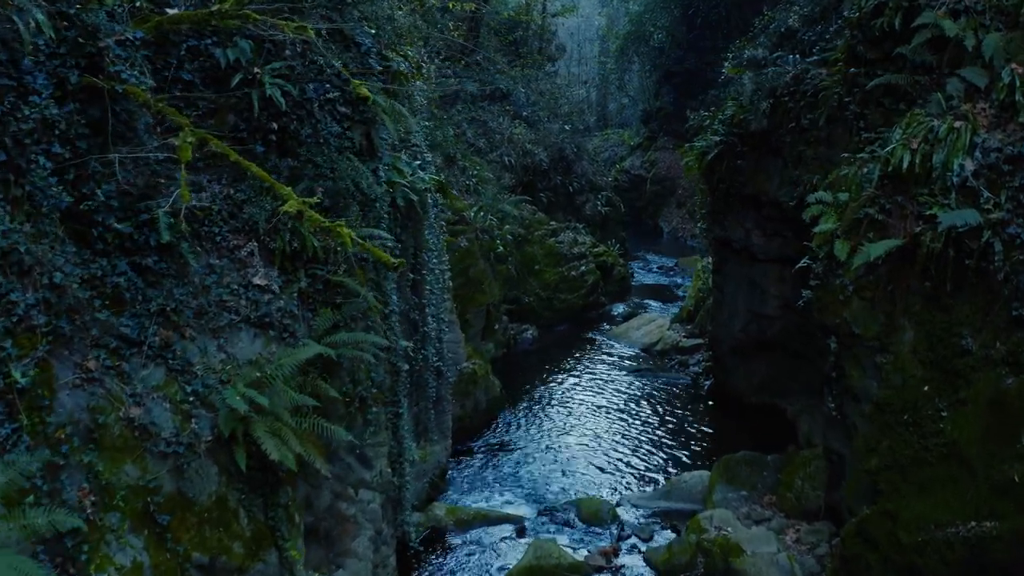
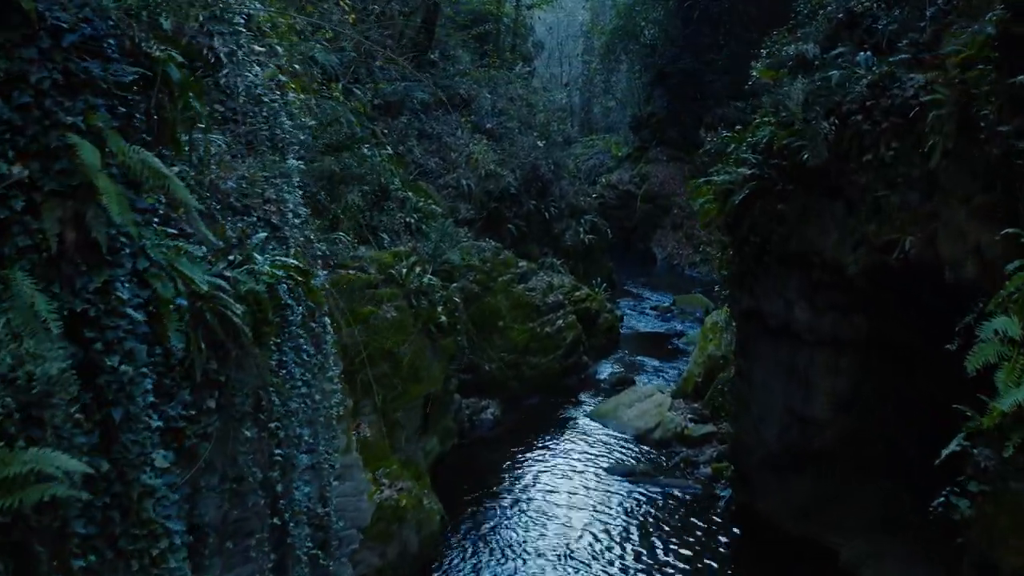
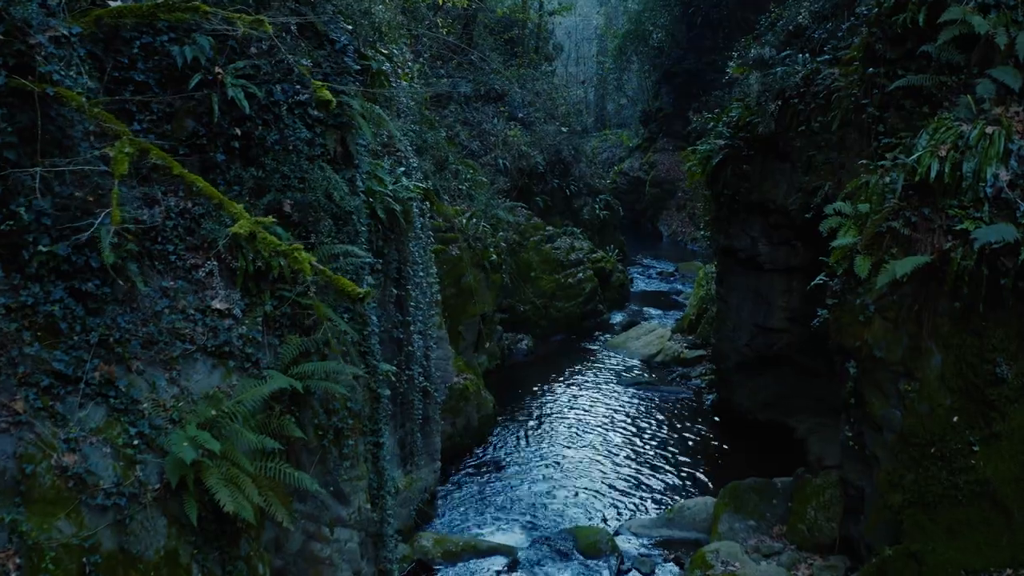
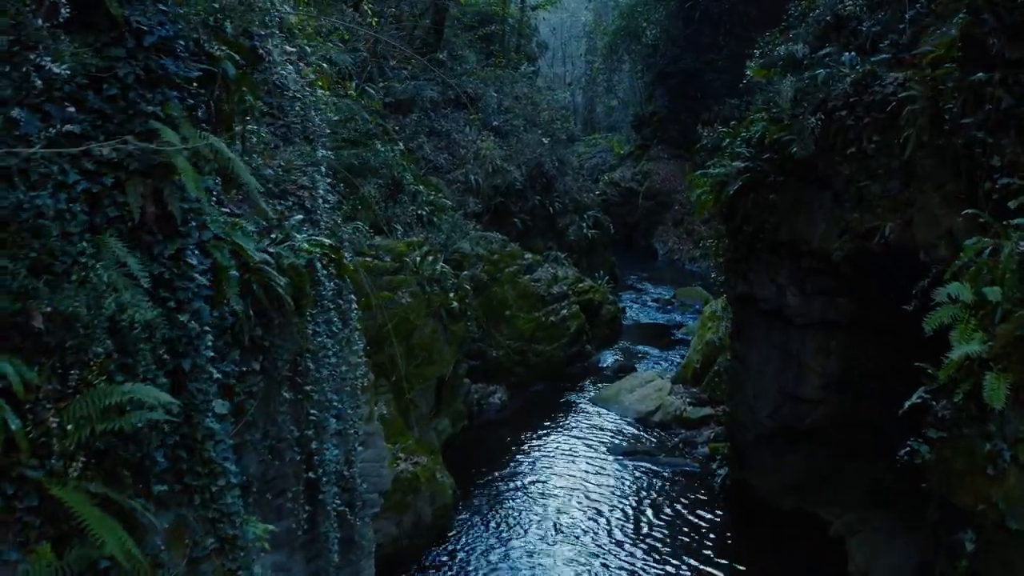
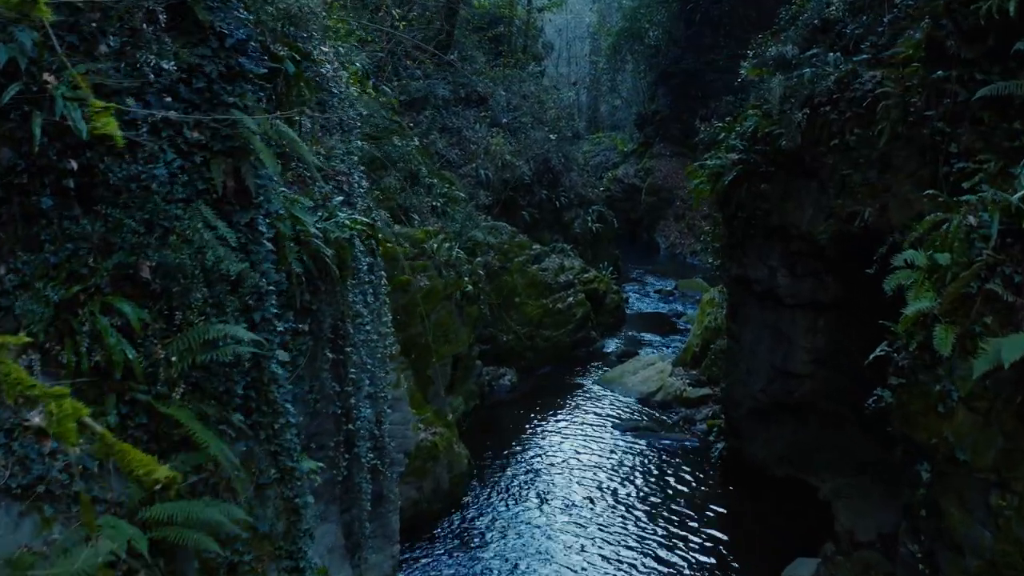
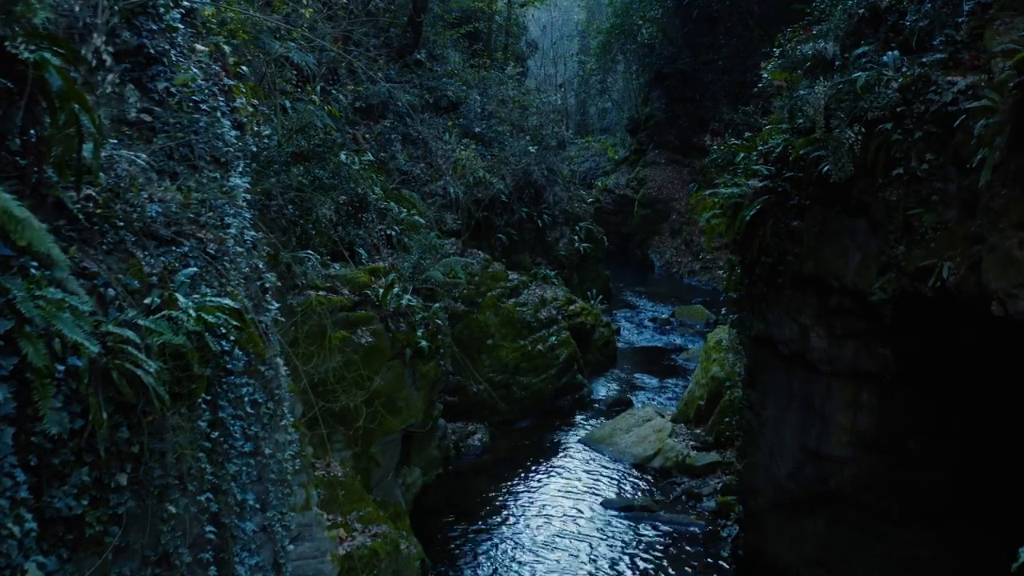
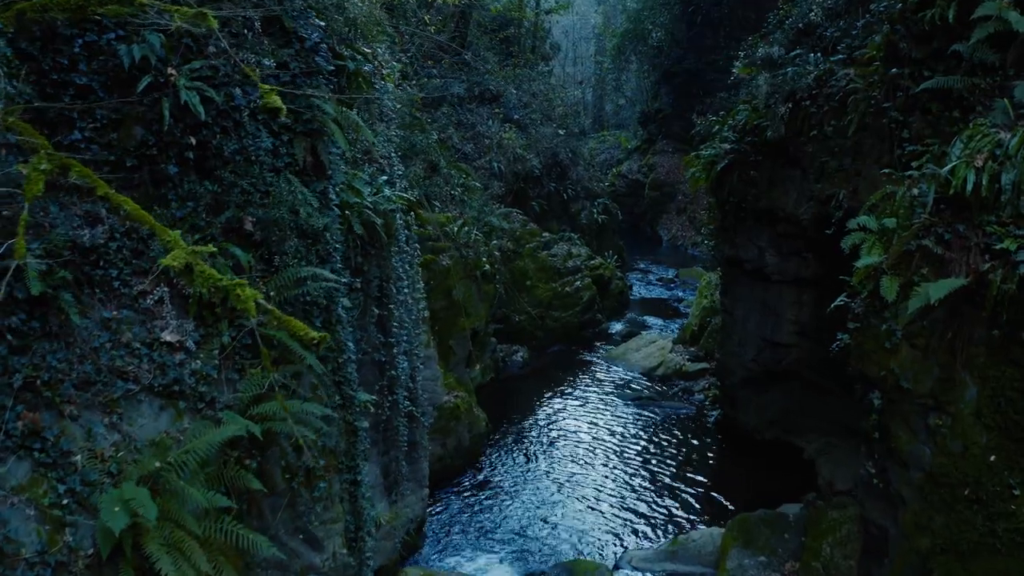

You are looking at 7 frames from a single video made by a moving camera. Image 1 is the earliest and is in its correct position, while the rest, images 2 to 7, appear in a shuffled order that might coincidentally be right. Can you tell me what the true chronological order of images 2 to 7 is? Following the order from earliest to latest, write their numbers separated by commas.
3, 7, 5, 4, 2, 6
